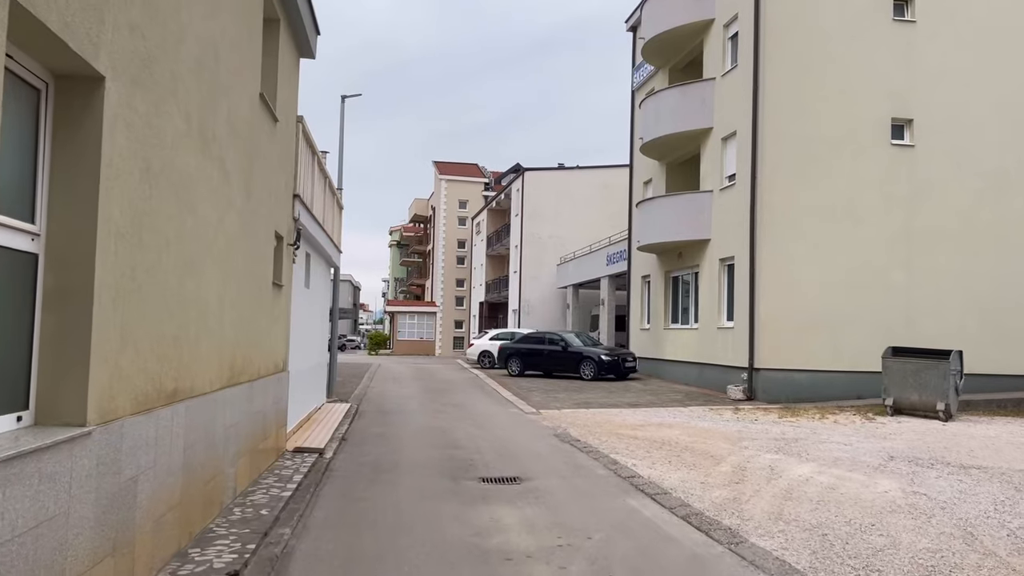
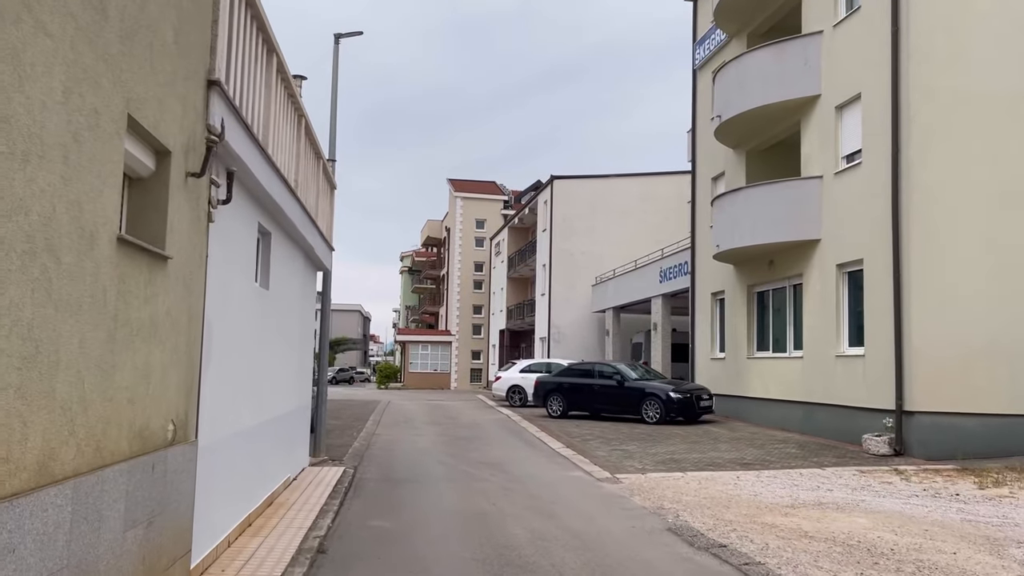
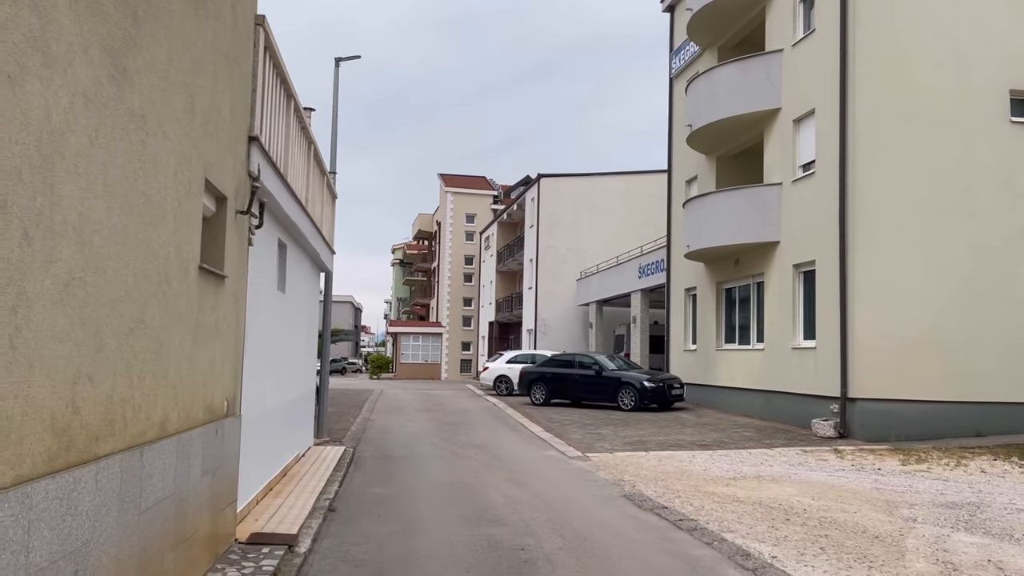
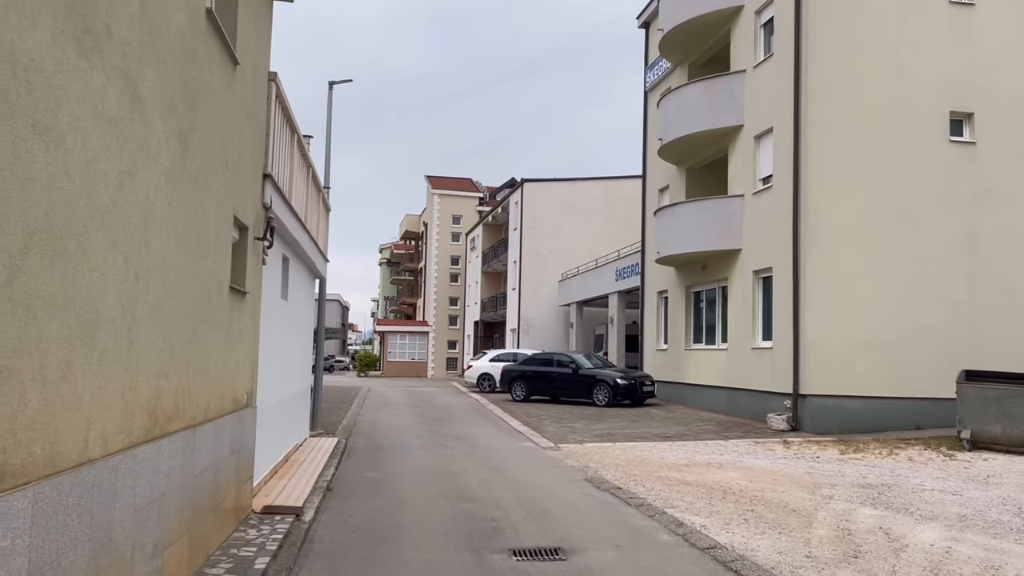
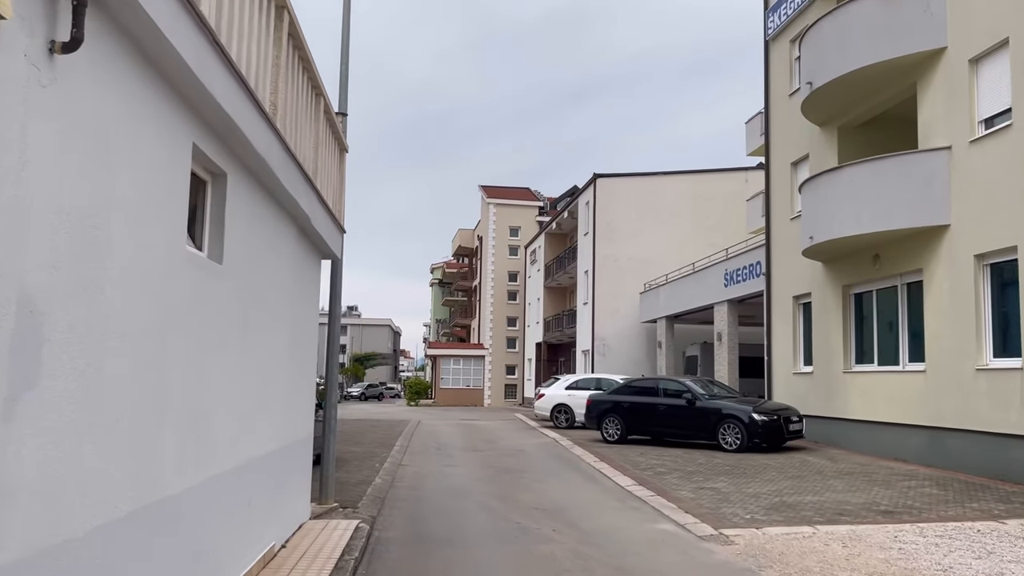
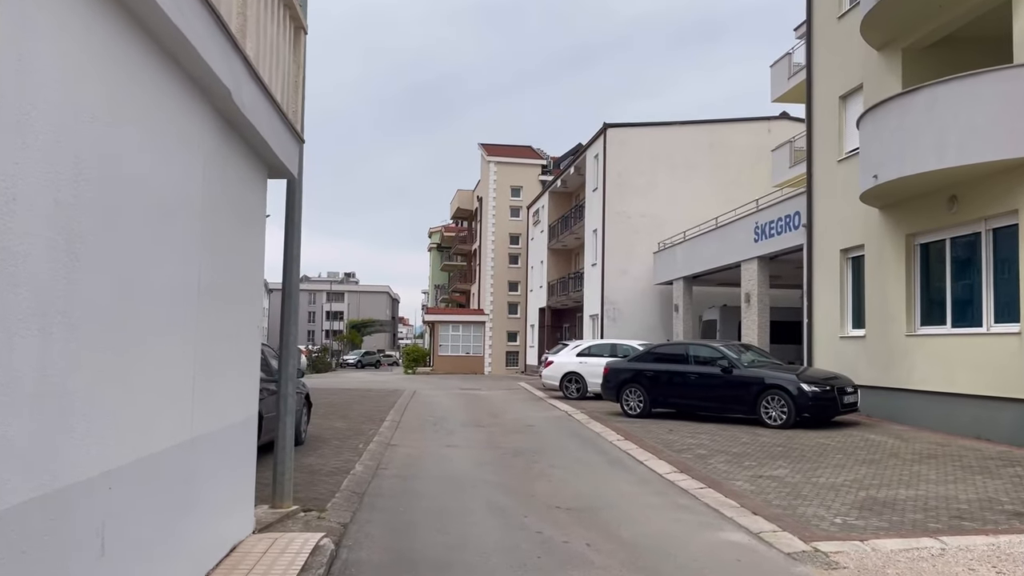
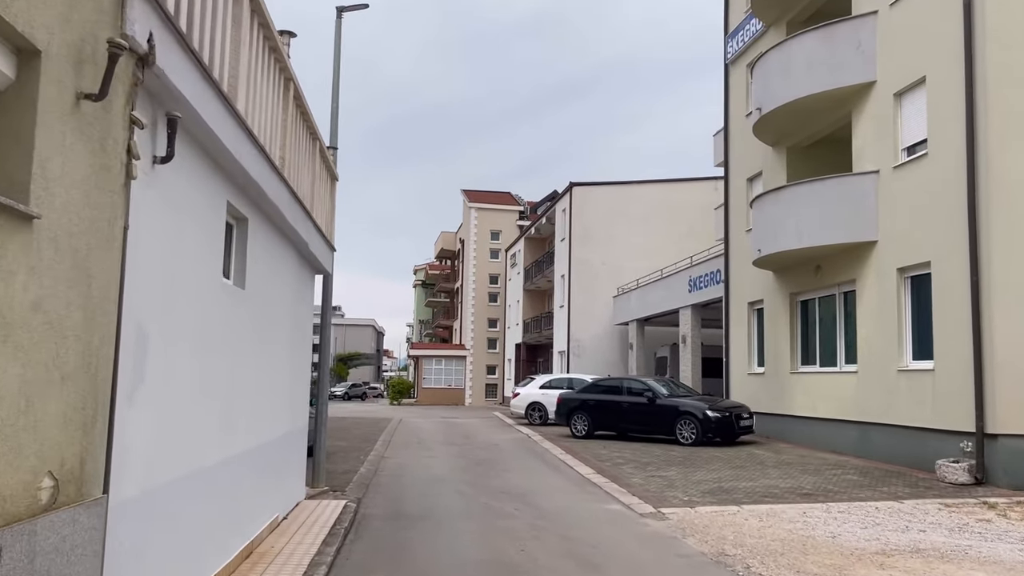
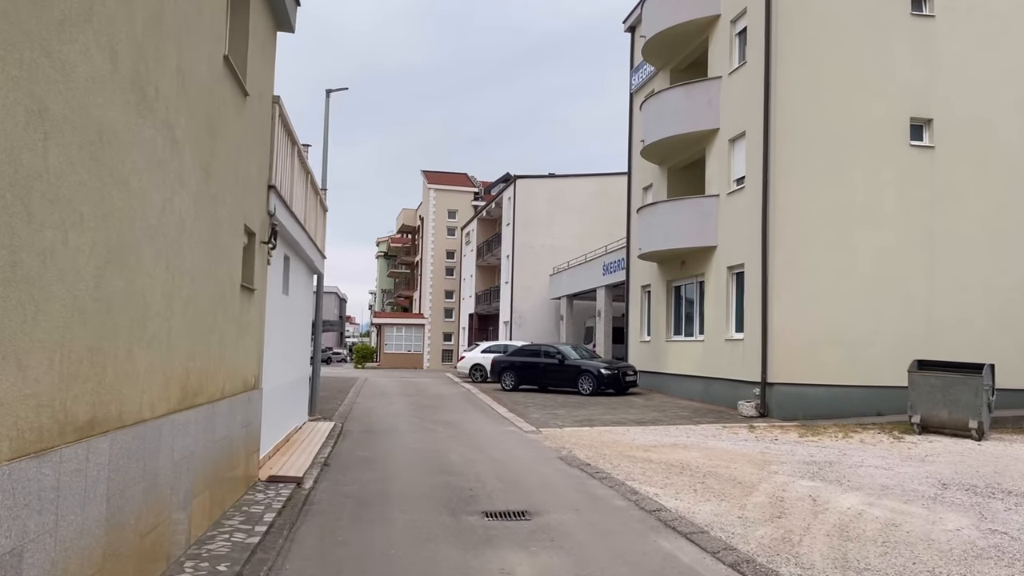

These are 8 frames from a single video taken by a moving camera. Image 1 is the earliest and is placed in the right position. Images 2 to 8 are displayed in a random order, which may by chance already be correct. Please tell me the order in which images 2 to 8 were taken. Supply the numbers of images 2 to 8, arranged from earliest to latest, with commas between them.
8, 4, 3, 2, 7, 5, 6
